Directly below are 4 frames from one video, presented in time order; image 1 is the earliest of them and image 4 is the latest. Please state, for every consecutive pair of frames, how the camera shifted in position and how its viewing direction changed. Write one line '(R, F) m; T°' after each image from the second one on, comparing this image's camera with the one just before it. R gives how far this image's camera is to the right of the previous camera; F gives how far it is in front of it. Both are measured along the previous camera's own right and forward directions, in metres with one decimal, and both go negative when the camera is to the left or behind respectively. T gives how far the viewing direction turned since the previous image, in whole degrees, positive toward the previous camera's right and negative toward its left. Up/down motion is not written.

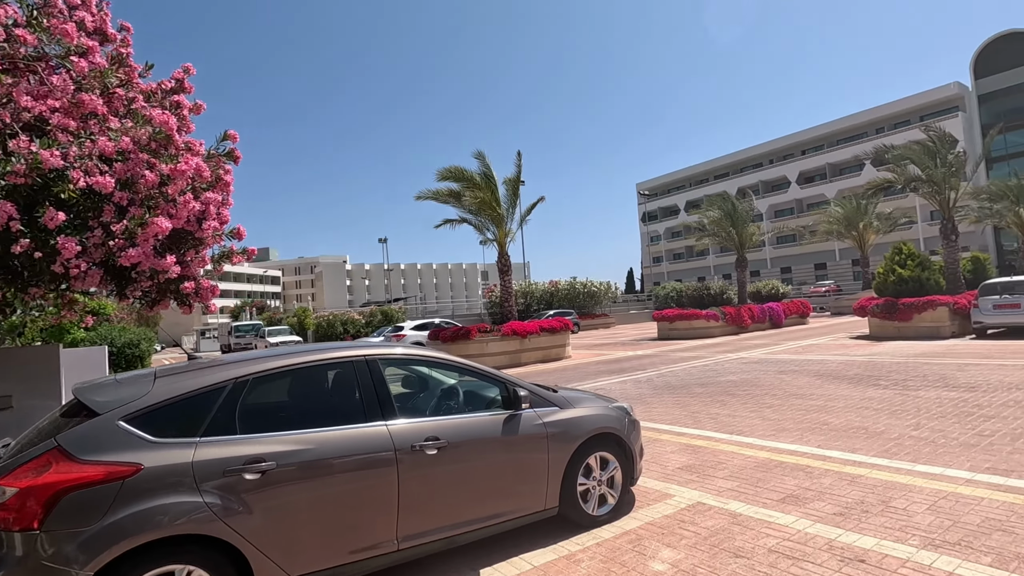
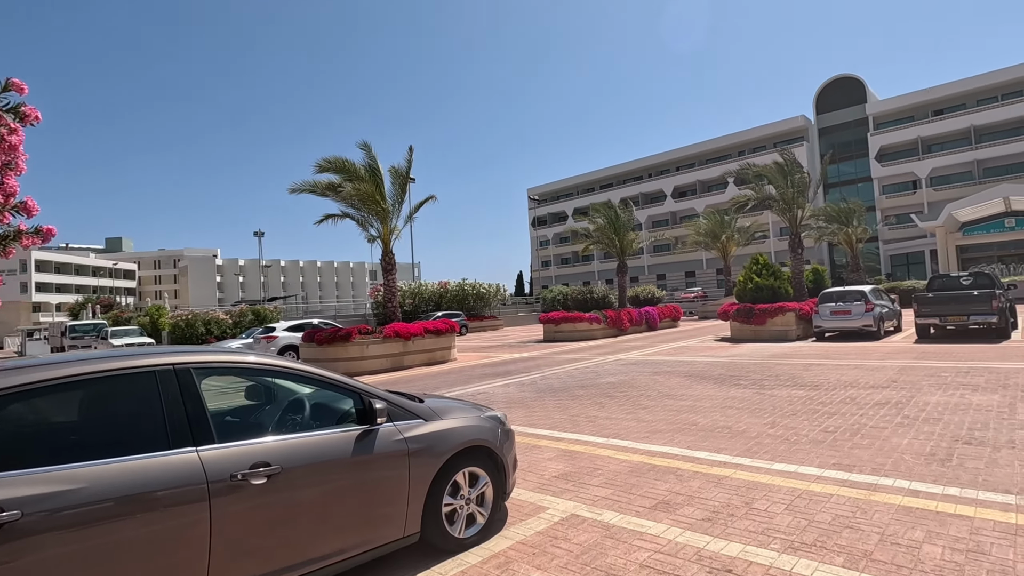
(+0.2, +0.4) m; +12°
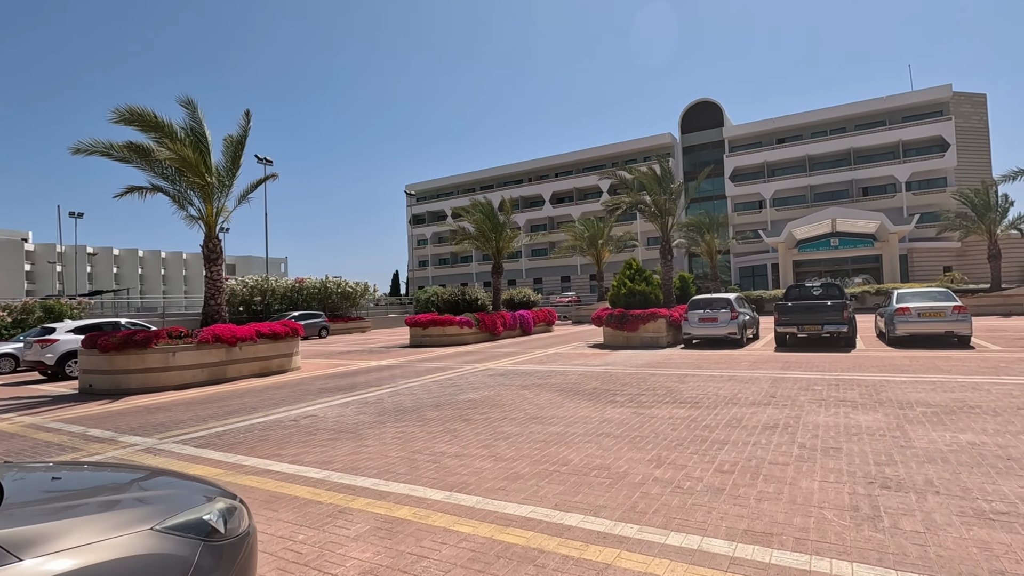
(+0.6, +1.8) m; +13°
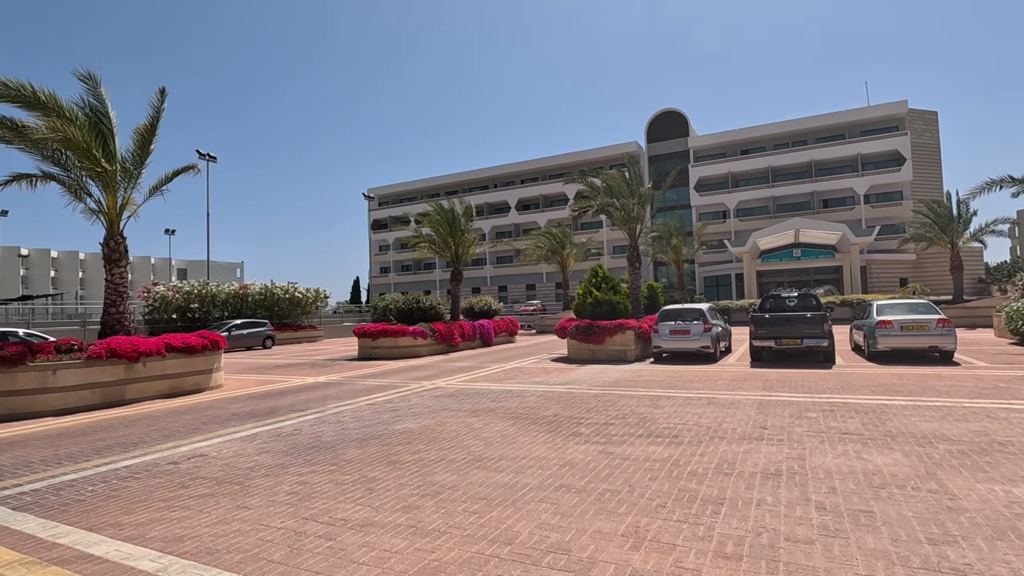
(+0.3, +1.5) m; +4°
